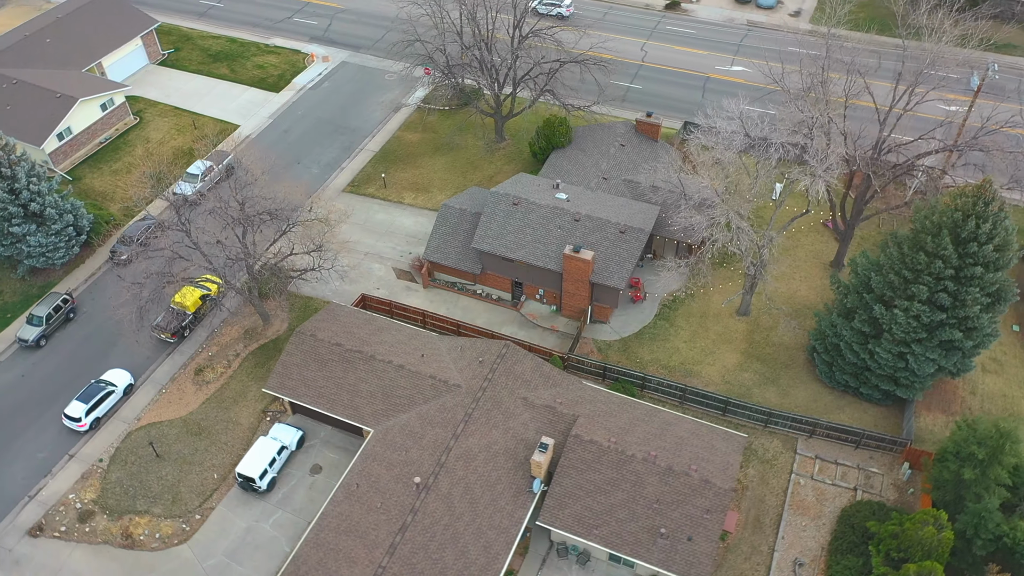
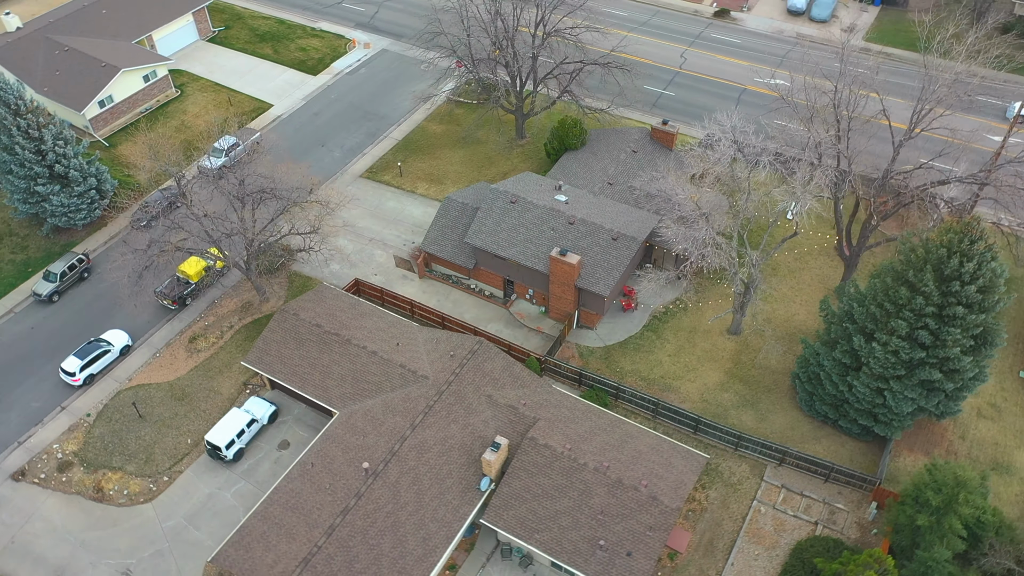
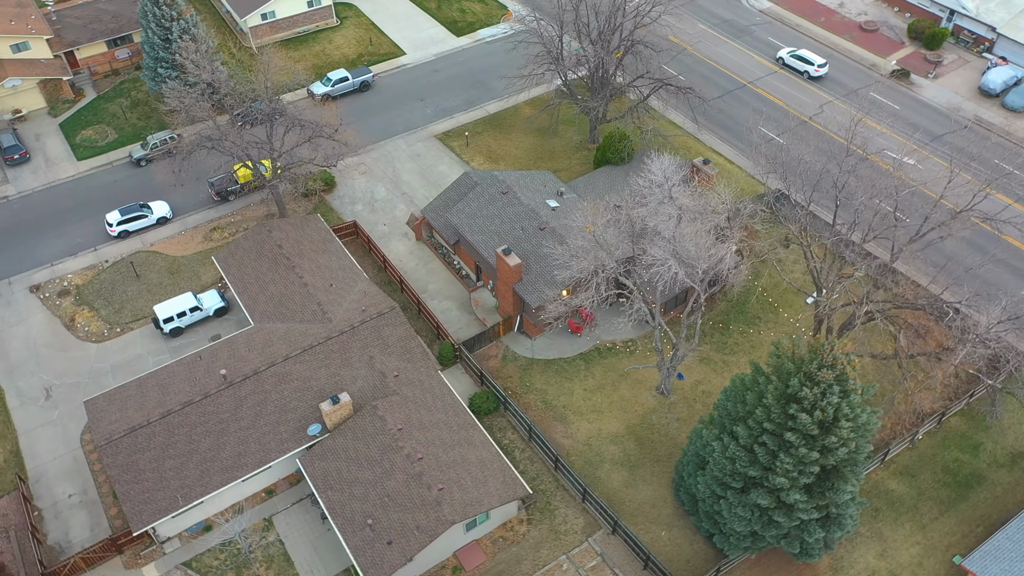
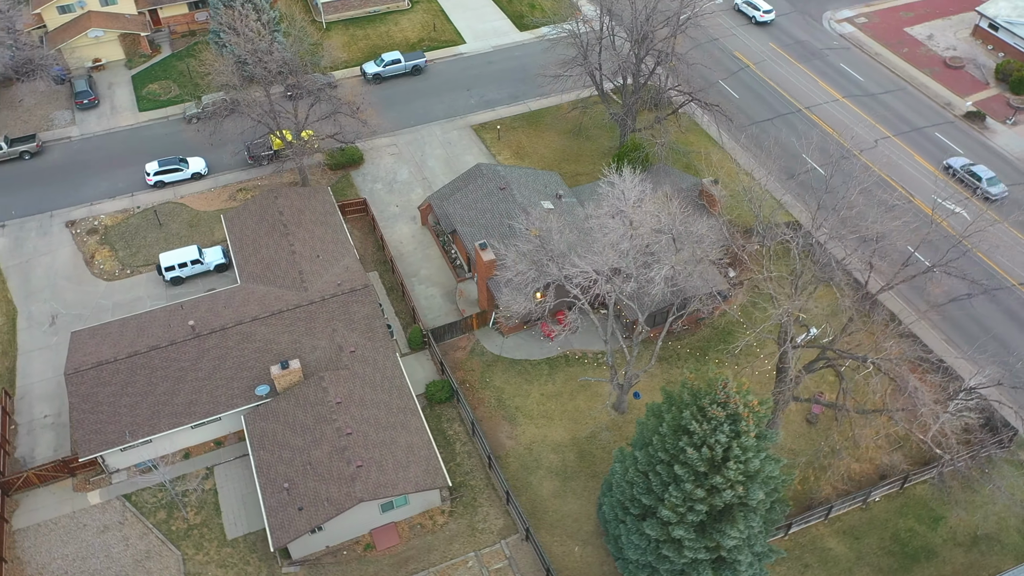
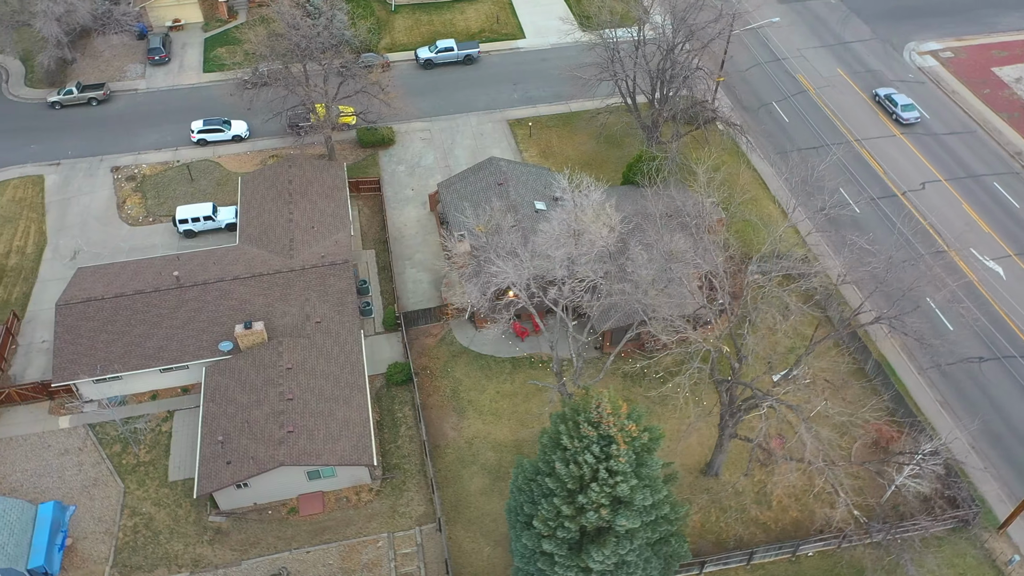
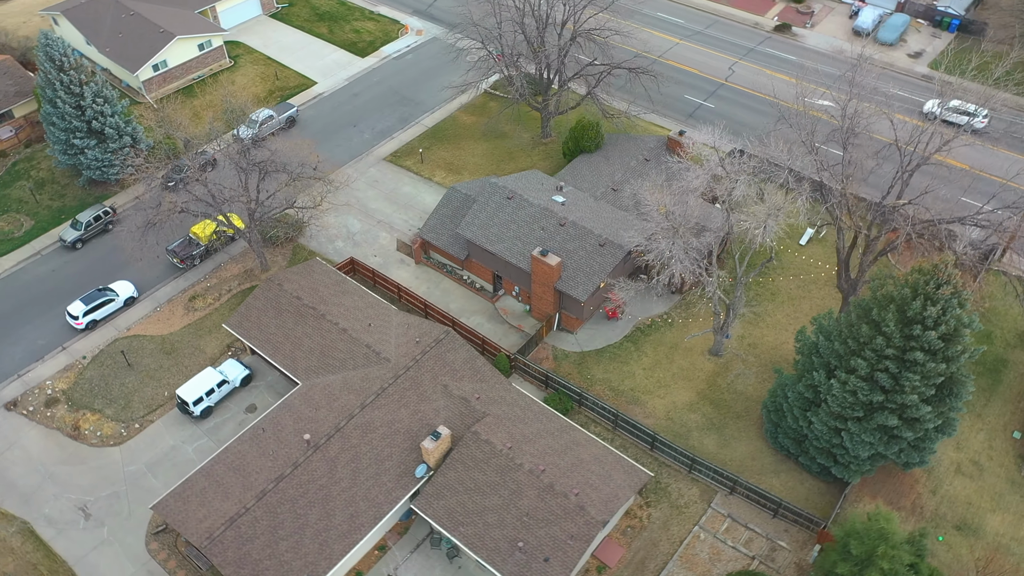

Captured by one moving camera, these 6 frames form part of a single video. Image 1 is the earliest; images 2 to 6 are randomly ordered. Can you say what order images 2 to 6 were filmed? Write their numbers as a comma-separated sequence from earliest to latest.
2, 6, 3, 4, 5
